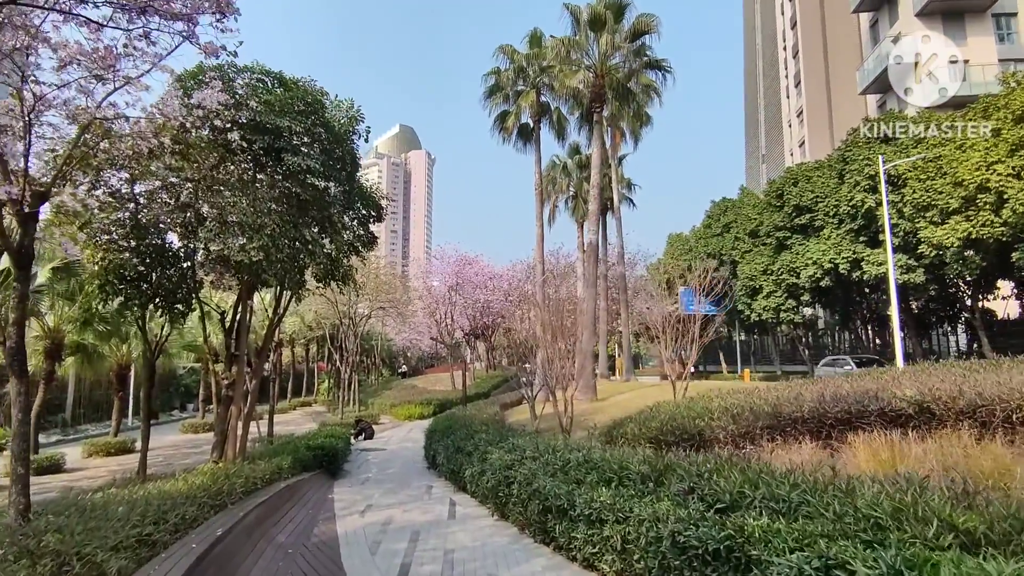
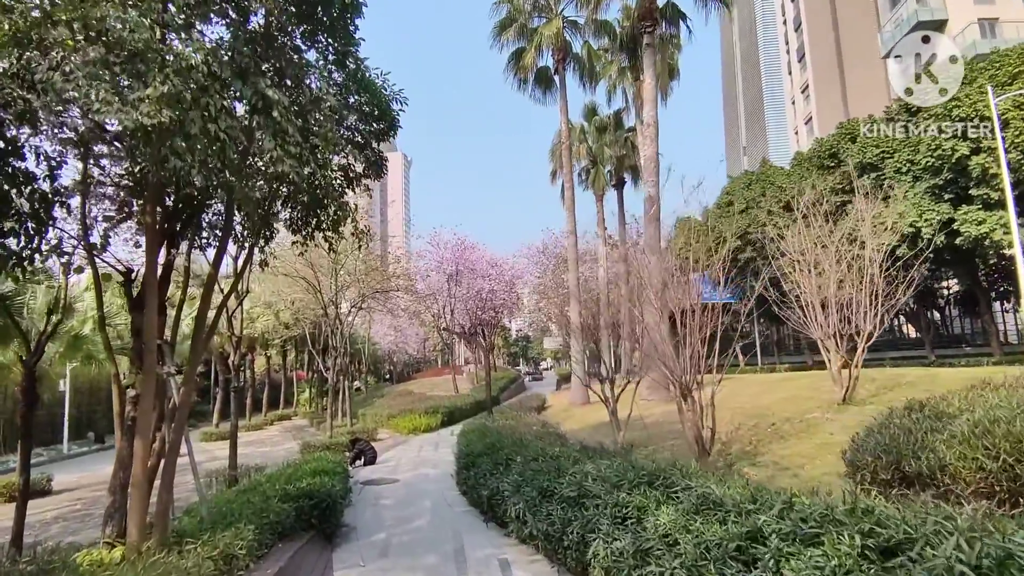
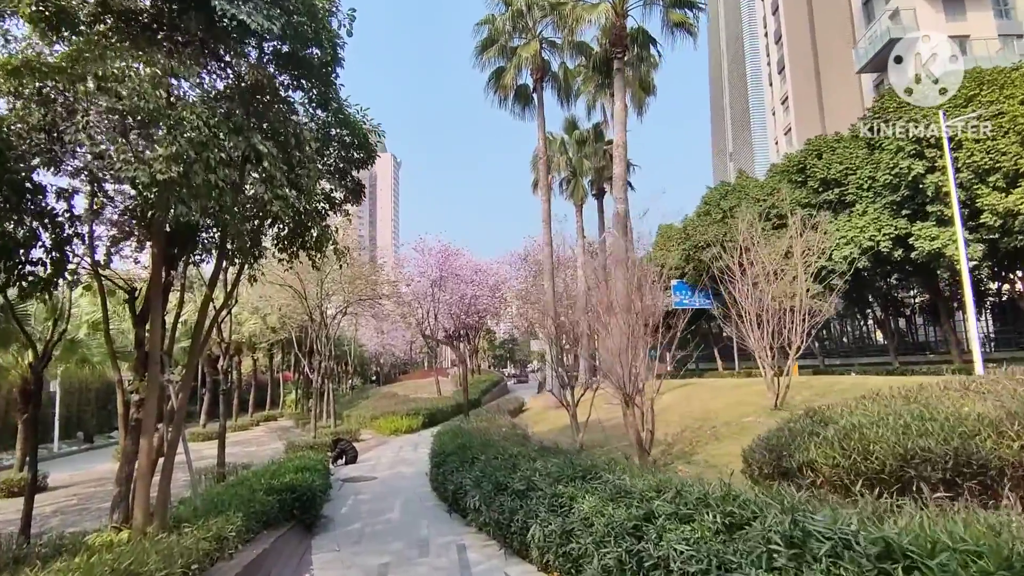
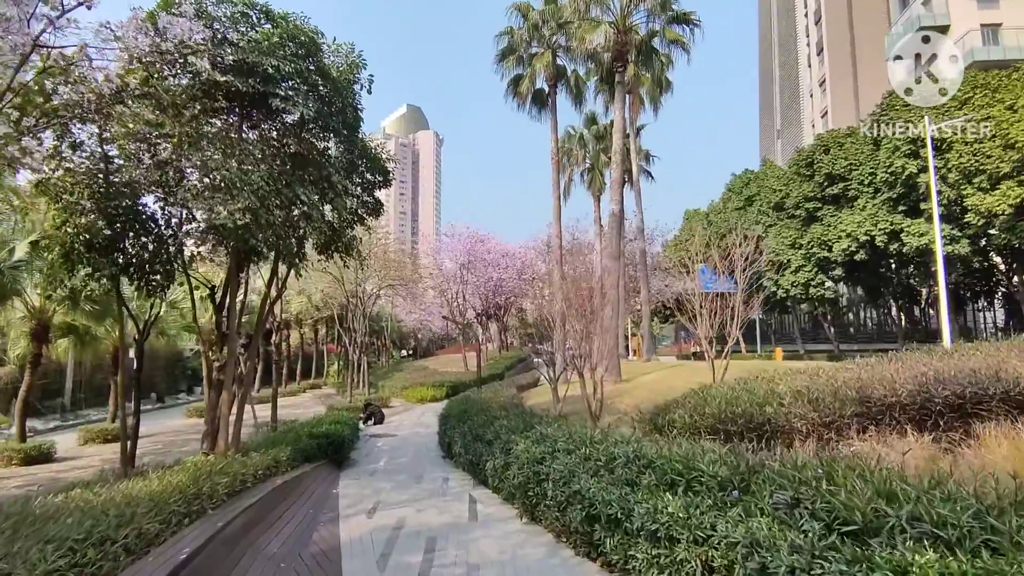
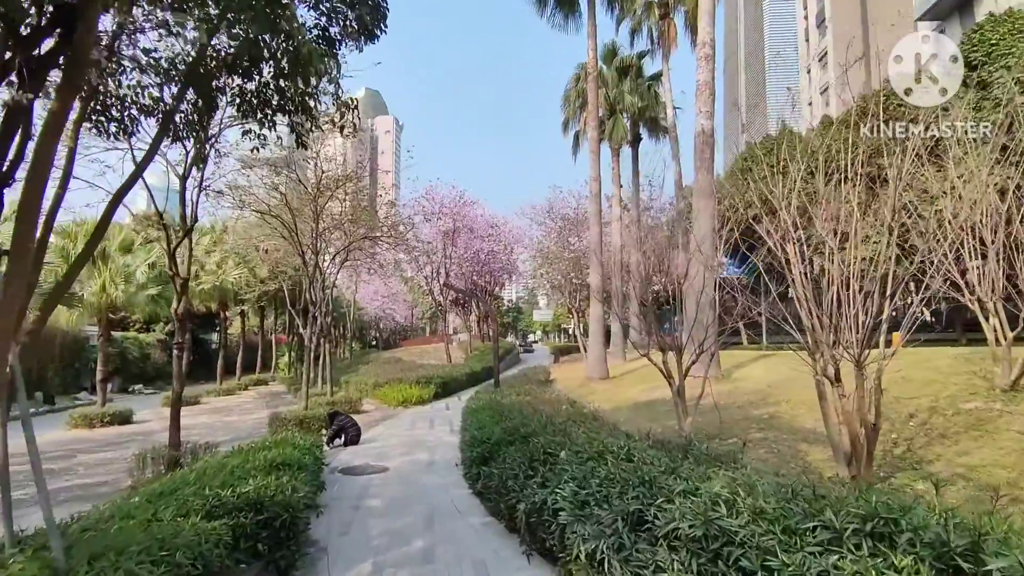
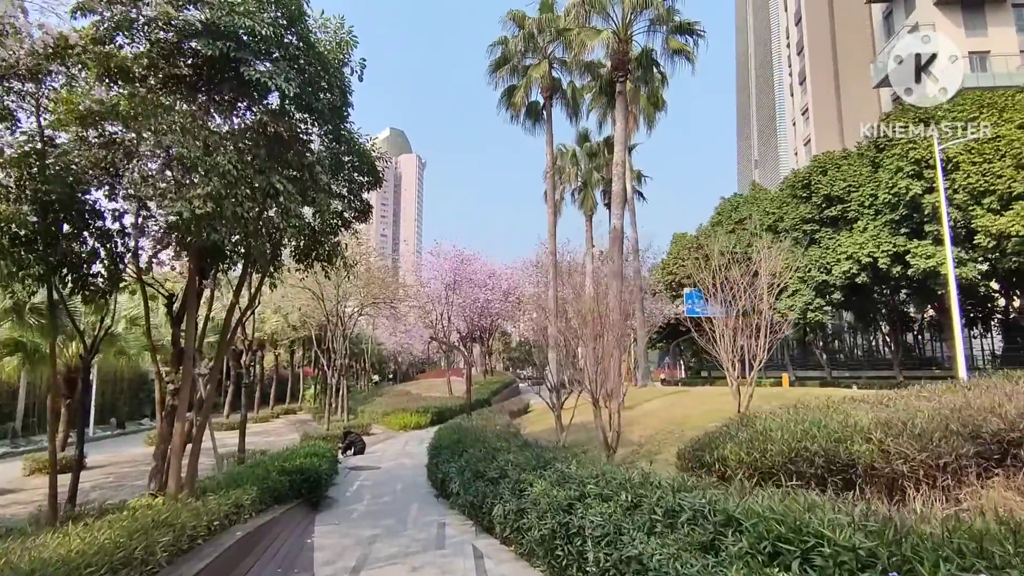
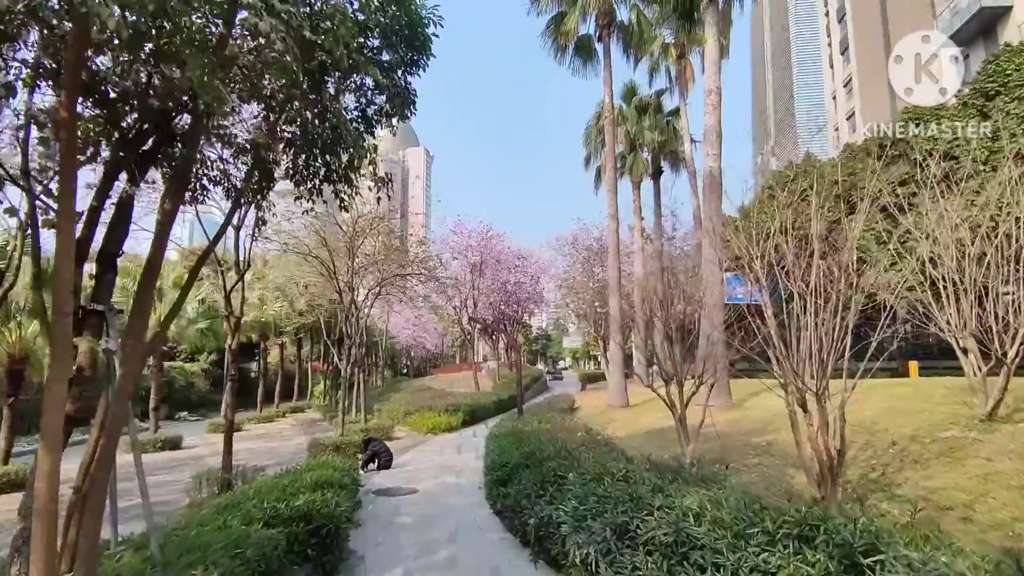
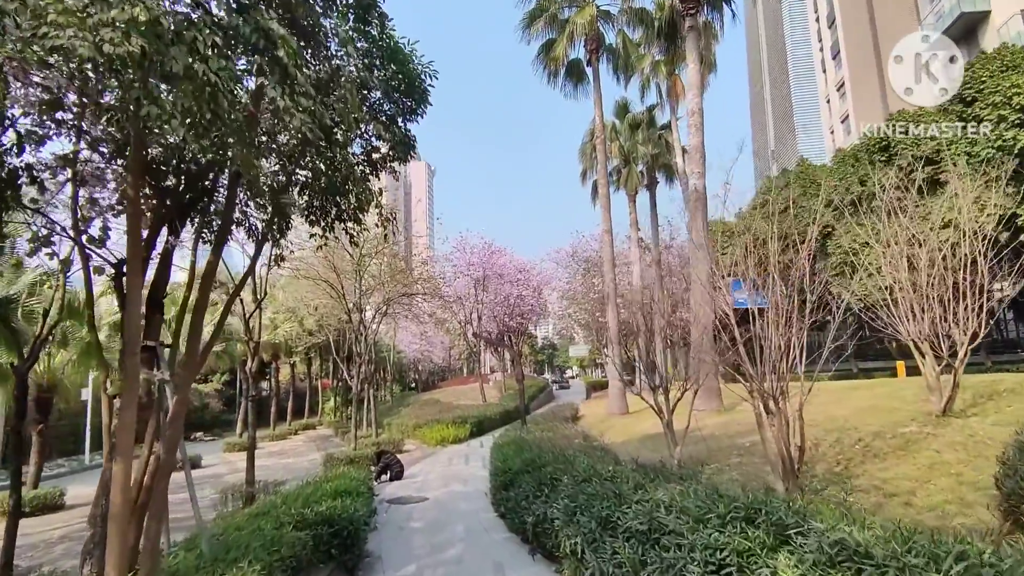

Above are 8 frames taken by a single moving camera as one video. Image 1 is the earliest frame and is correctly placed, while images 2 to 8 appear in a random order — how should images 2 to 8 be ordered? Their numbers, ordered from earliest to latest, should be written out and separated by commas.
4, 6, 3, 2, 8, 7, 5
